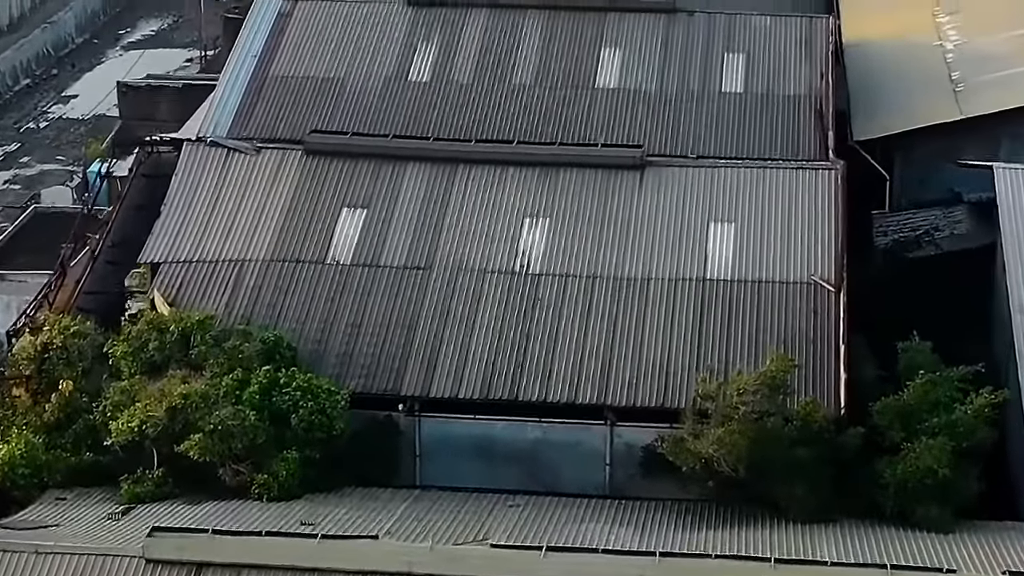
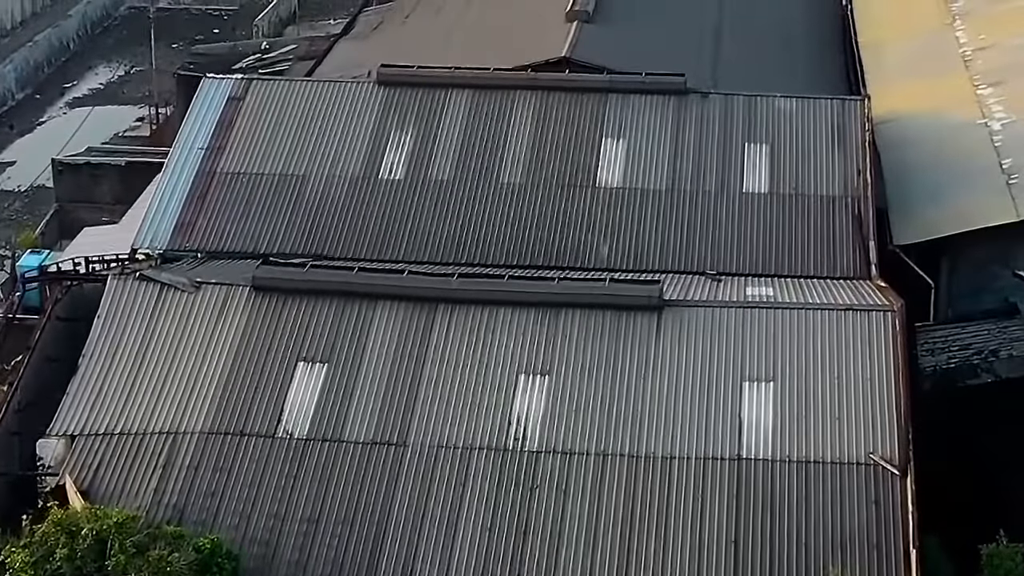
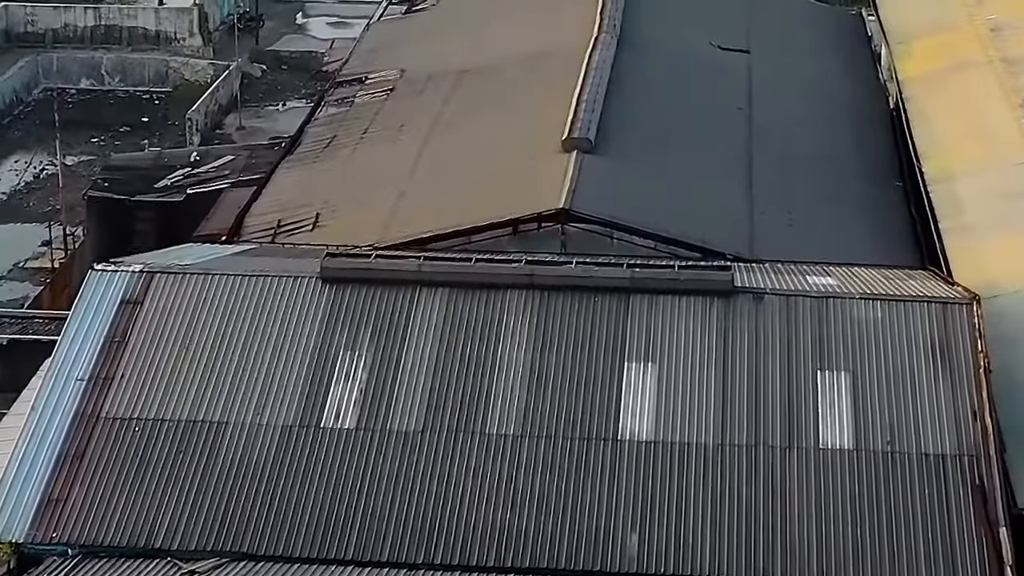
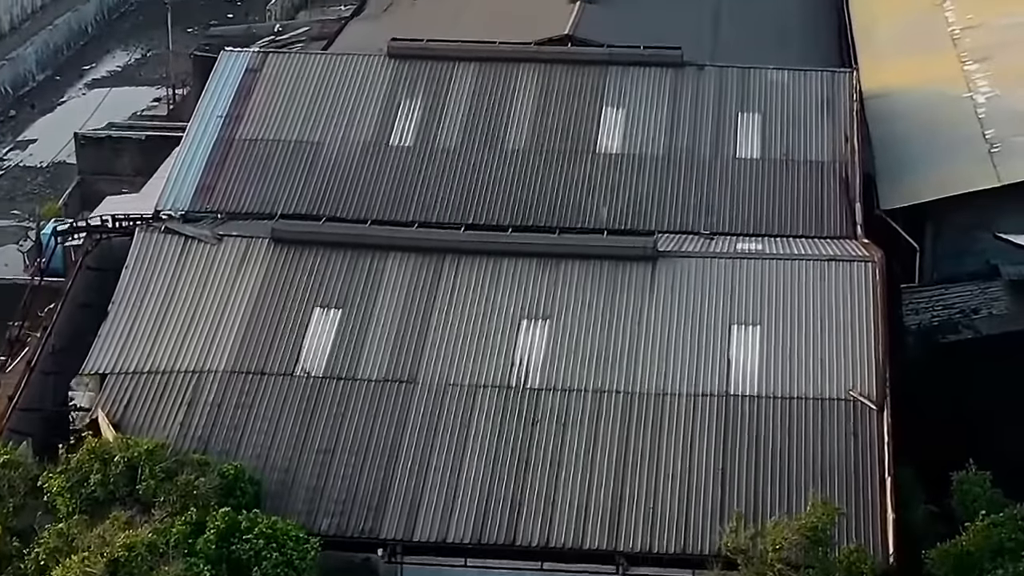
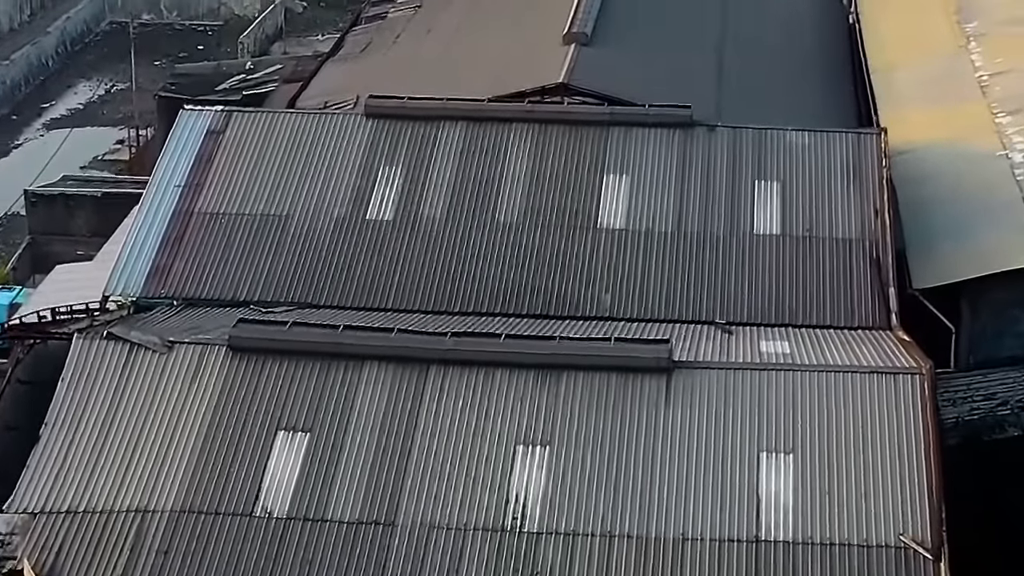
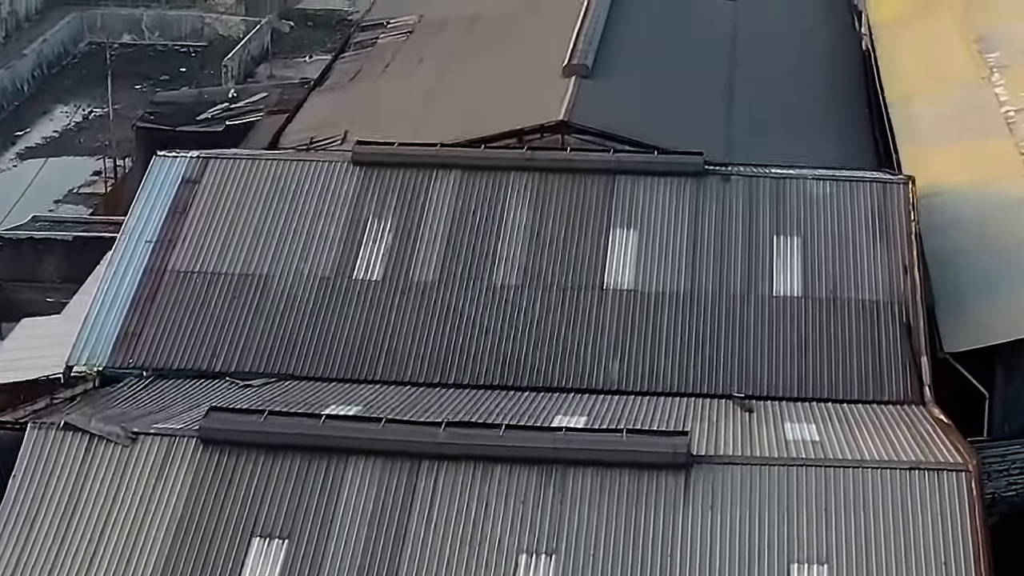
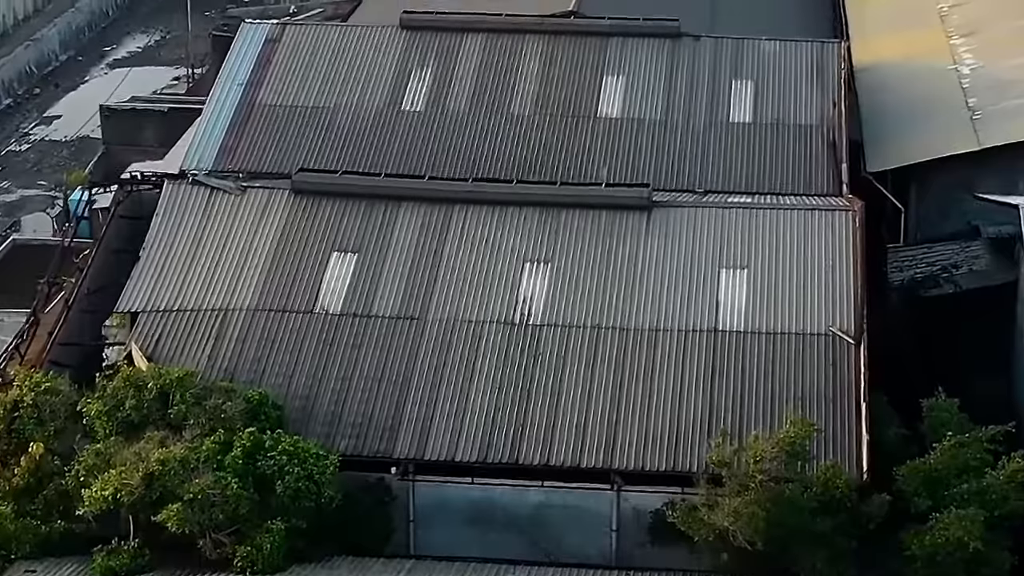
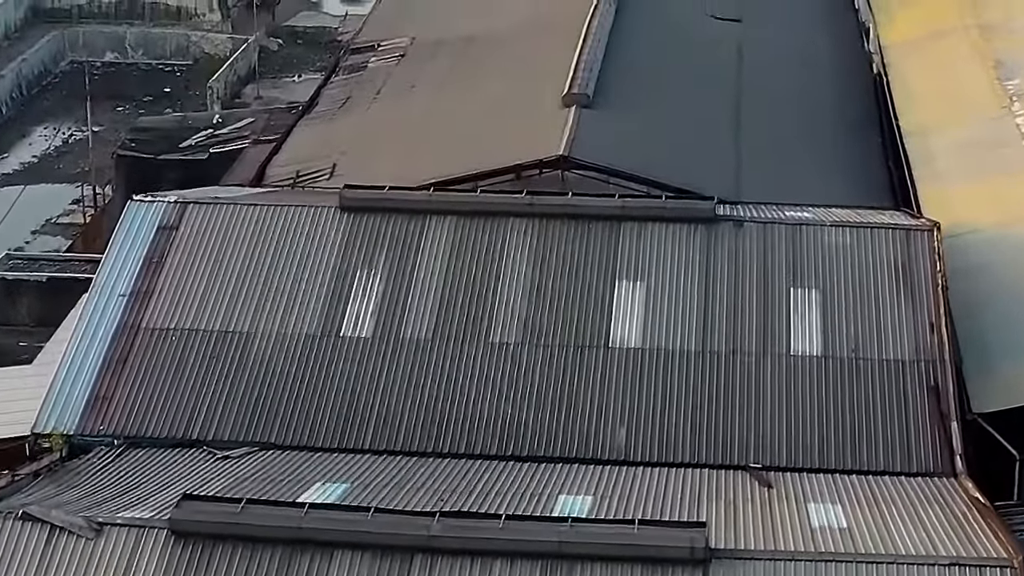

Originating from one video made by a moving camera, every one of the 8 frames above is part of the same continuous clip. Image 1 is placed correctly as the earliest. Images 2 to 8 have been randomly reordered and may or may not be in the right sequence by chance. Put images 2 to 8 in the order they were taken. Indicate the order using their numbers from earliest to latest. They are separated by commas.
7, 4, 2, 5, 6, 8, 3
